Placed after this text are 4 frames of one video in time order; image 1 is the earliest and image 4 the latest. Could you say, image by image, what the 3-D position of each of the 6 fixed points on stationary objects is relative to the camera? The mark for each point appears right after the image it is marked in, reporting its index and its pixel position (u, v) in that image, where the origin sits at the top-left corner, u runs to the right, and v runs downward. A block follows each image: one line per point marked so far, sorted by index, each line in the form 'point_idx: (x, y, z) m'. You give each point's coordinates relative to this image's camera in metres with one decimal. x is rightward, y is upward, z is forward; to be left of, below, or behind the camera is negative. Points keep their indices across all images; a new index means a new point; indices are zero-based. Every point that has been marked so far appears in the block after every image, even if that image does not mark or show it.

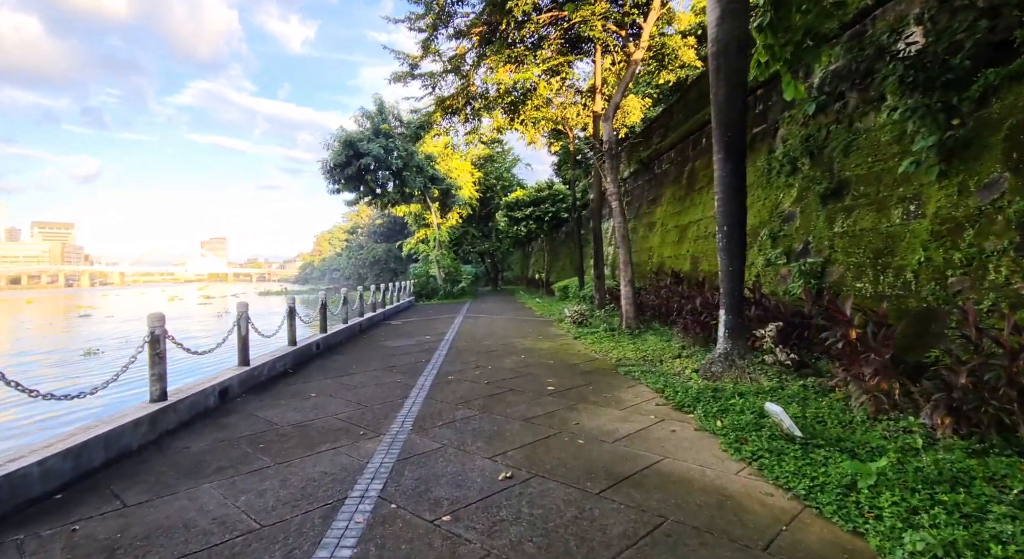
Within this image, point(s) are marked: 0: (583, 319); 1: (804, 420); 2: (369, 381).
0: (+1.5, -0.8, +10.7) m
1: (+2.0, -1.0, +3.6) m
2: (-1.6, -1.1, +5.9) m
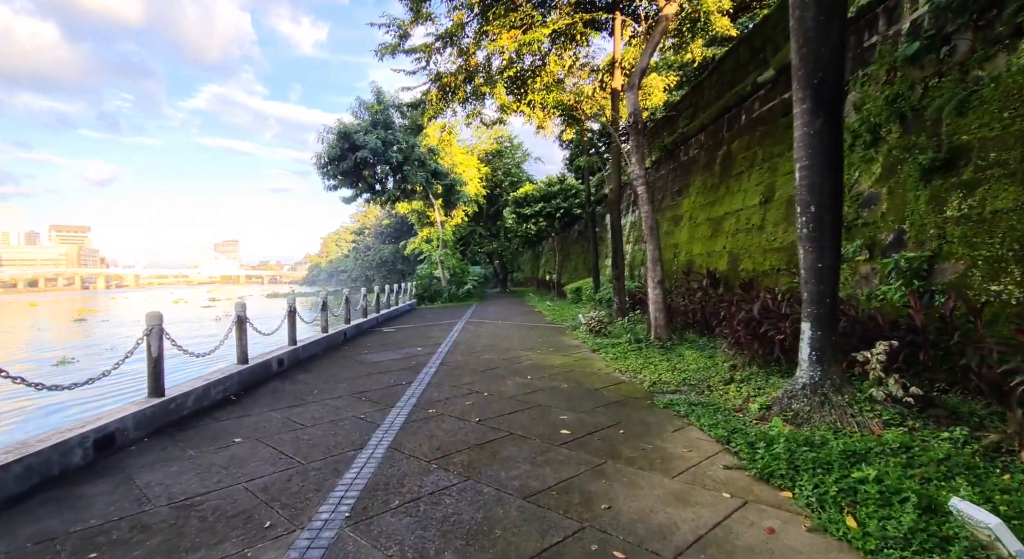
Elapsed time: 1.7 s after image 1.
0: (+1.6, -0.8, +9.2) m
1: (+2.0, -1.0, +2.1) m
2: (-1.6, -1.2, +4.5) m
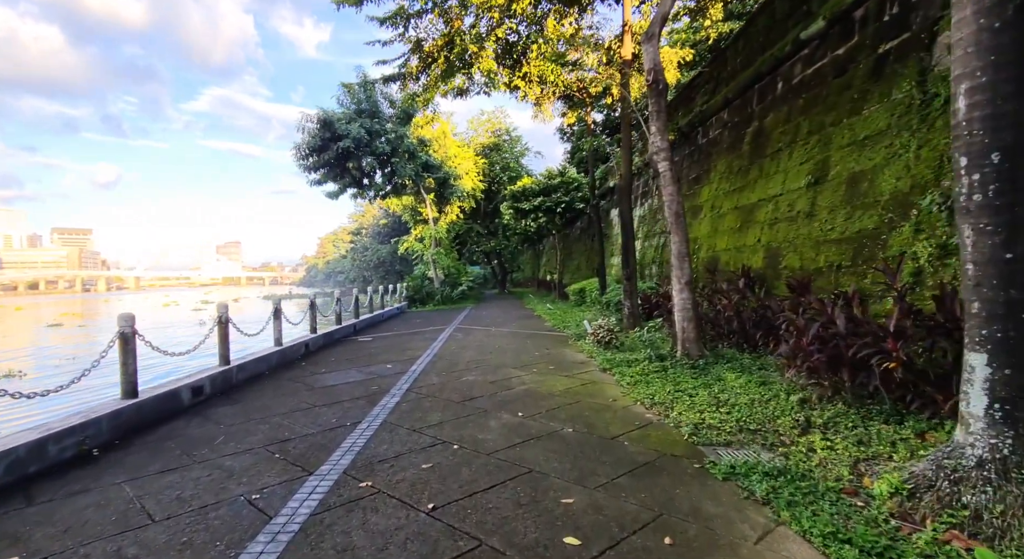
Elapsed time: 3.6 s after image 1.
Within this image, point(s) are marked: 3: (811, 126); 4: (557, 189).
0: (+1.4, -0.9, +7.6) m
1: (+1.9, -1.0, +0.5) m
2: (-1.7, -1.2, +2.9) m
3: (+4.0, +2.0, +7.0) m
4: (+1.6, +3.3, +19.0) m
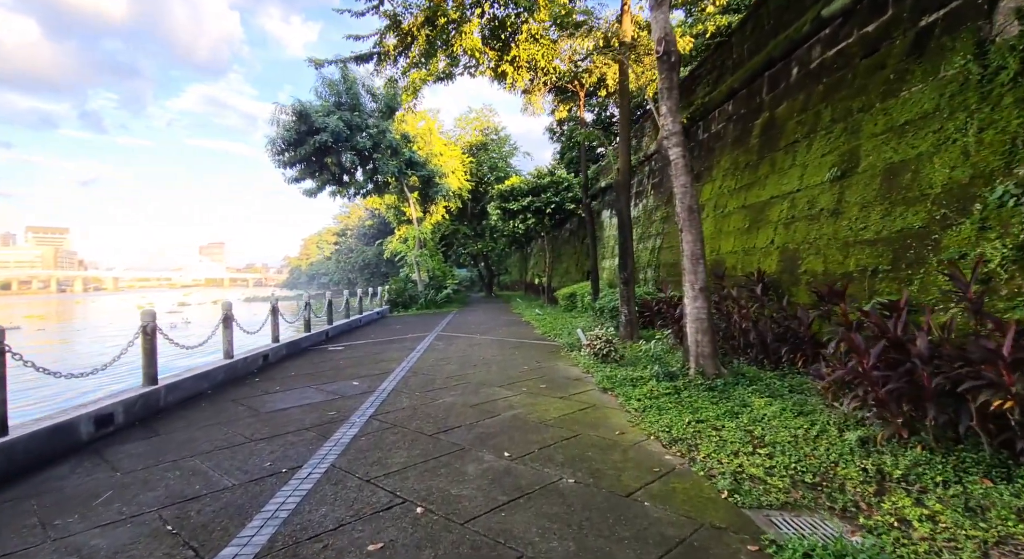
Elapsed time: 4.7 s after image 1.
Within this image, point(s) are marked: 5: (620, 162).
0: (+1.3, -0.9, +6.8) m
1: (+1.8, -1.0, -0.3) m
2: (-1.8, -1.2, +2.0) m
3: (+3.9, +2.0, +6.2) m
4: (+1.2, +3.2, +18.2) m
5: (+1.8, +2.0, +8.9) m
